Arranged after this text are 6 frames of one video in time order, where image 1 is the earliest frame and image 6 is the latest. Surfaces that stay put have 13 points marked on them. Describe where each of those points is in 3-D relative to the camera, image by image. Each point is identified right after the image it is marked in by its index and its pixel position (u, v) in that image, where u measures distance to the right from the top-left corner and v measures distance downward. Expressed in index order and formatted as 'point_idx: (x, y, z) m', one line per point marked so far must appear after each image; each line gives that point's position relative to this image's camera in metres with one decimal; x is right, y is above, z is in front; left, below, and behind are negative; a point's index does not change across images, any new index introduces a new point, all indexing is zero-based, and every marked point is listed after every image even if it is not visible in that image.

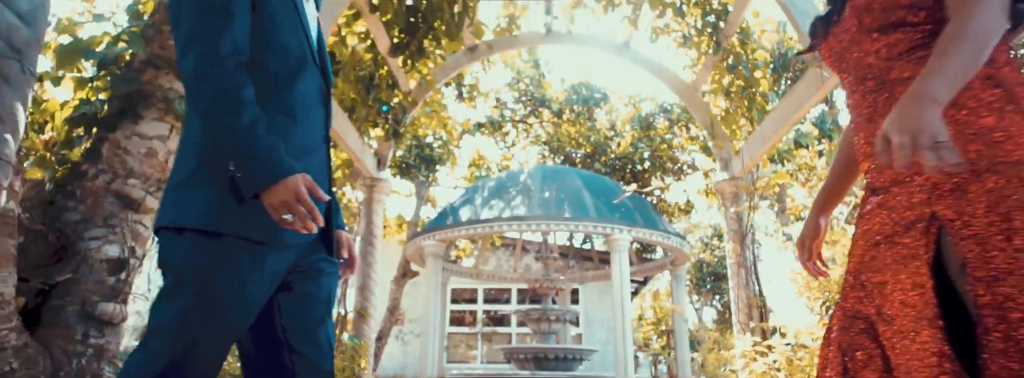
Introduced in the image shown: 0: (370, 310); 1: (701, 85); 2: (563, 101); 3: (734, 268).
0: (-0.9, -0.8, +4.0) m
1: (+1.2, +0.7, +3.9) m
2: (+0.8, +1.4, +9.8) m
3: (+1.4, -0.5, +3.9) m
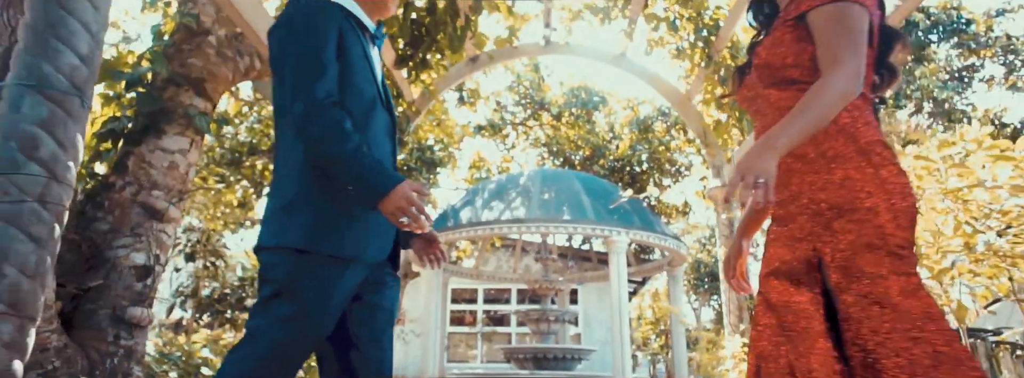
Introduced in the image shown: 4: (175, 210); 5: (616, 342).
0: (-0.9, -0.8, +4.2) m
1: (+1.2, +0.7, +4.0) m
2: (+0.8, +1.4, +9.9) m
3: (+1.4, -0.6, +4.0) m
4: (-1.4, -0.1, +2.5) m
5: (+1.1, -1.5, +6.1) m
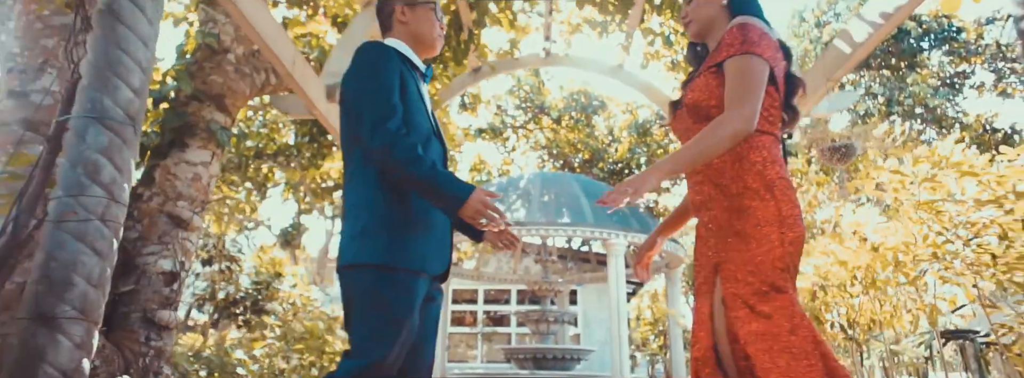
0: (-0.9, -0.9, +4.3) m
1: (+1.2, +0.6, +4.2) m
2: (+0.8, +1.3, +10.1) m
3: (+1.4, -0.6, +4.2) m
4: (-1.4, -0.1, +2.7) m
5: (+1.1, -1.6, +6.3) m
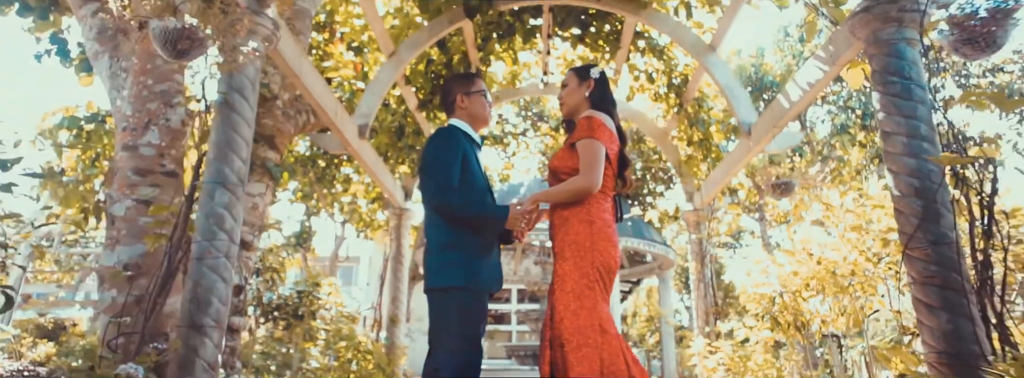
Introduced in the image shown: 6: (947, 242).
0: (-0.9, -1.0, +4.9) m
1: (+1.3, +0.5, +4.8) m
2: (+0.8, +1.2, +10.7) m
3: (+1.4, -0.7, +4.8) m
4: (-1.4, -0.3, +3.3) m
5: (+1.1, -1.7, +6.9) m
6: (+1.3, -0.2, +1.8) m
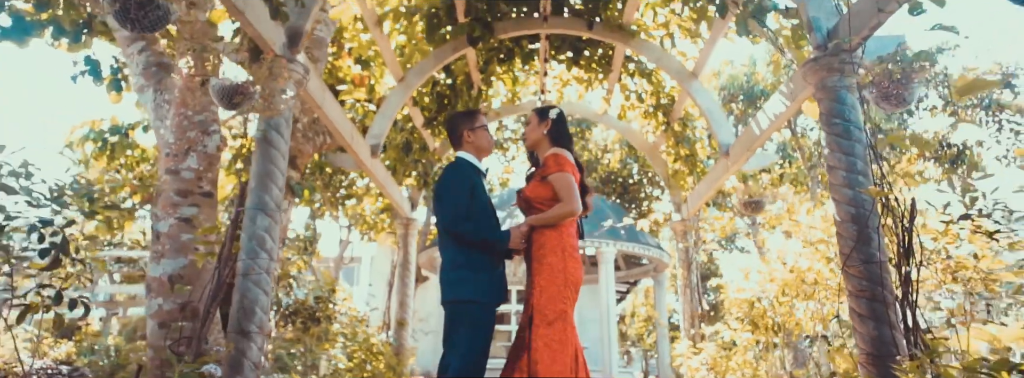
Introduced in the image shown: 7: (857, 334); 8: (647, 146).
0: (-0.9, -1.1, +5.3) m
1: (+1.2, +0.4, +5.1) m
2: (+0.8, +1.1, +11.0) m
3: (+1.4, -0.8, +5.1) m
4: (-1.4, -0.4, +3.6) m
5: (+1.1, -1.8, +7.2) m
6: (+1.3, -0.3, +2.1) m
7: (+1.2, -0.5, +2.1) m
8: (+1.1, +0.4, +5.1) m
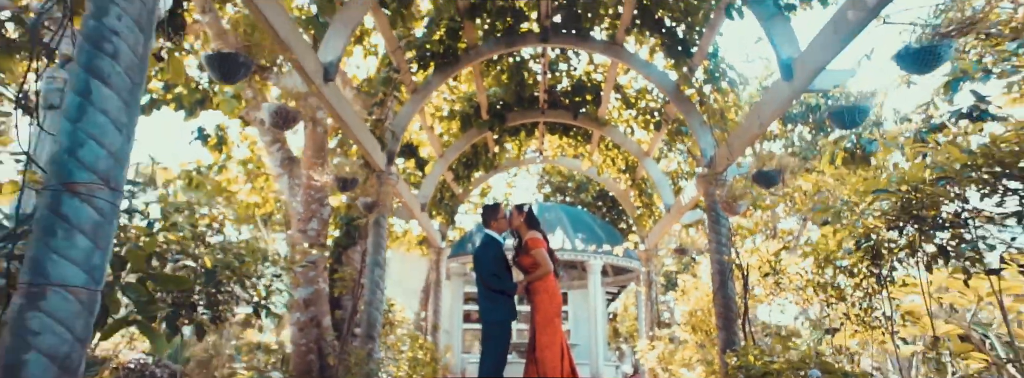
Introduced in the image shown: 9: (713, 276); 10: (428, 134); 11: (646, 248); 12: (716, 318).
0: (-0.8, -1.5, +6.9) m
1: (+1.3, 0.0, +6.8) m
2: (+0.9, +0.8, +12.7) m
3: (+1.5, -1.2, +6.8) m
4: (-1.3, -0.8, +5.3) m
5: (+1.1, -2.2, +8.9) m
6: (+1.4, -0.7, +3.8) m
7: (+1.3, -0.9, +3.8) m
8: (+1.2, 0.0, +6.8) m
9: (+1.3, -0.6, +3.9) m
10: (-0.7, +0.5, +5.4) m
11: (+1.5, -0.6, +6.7) m
12: (+1.3, -0.8, +3.8) m
